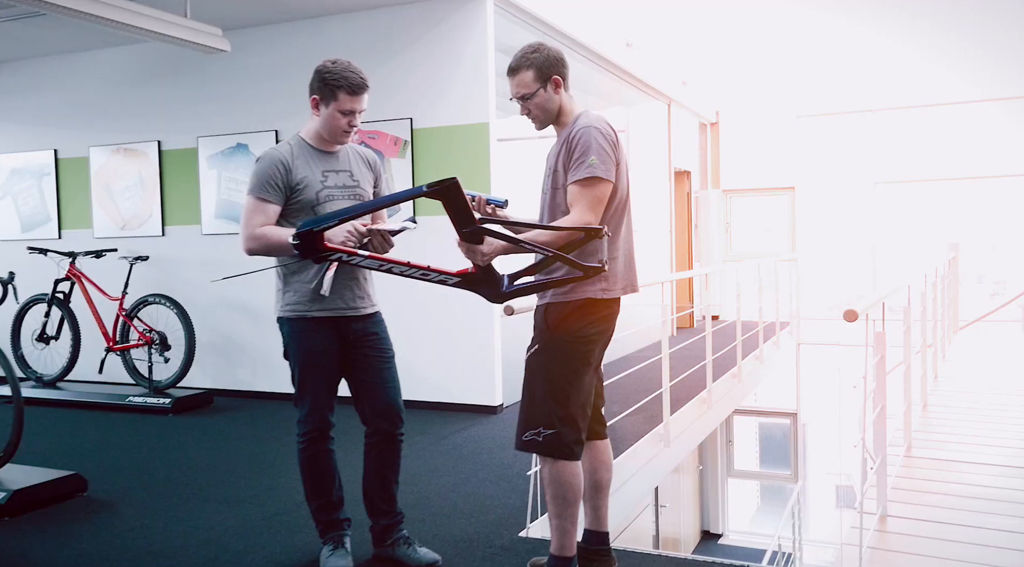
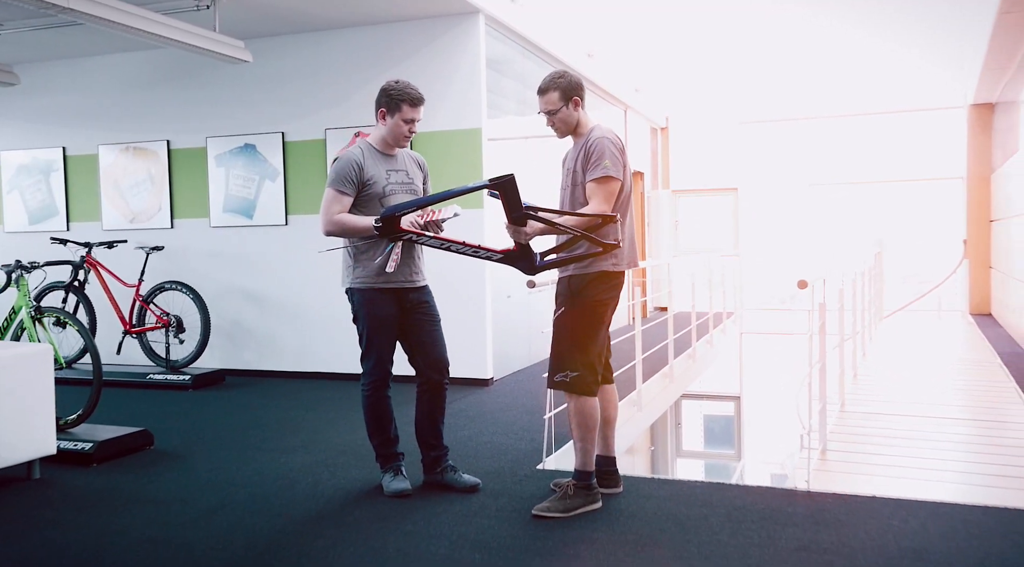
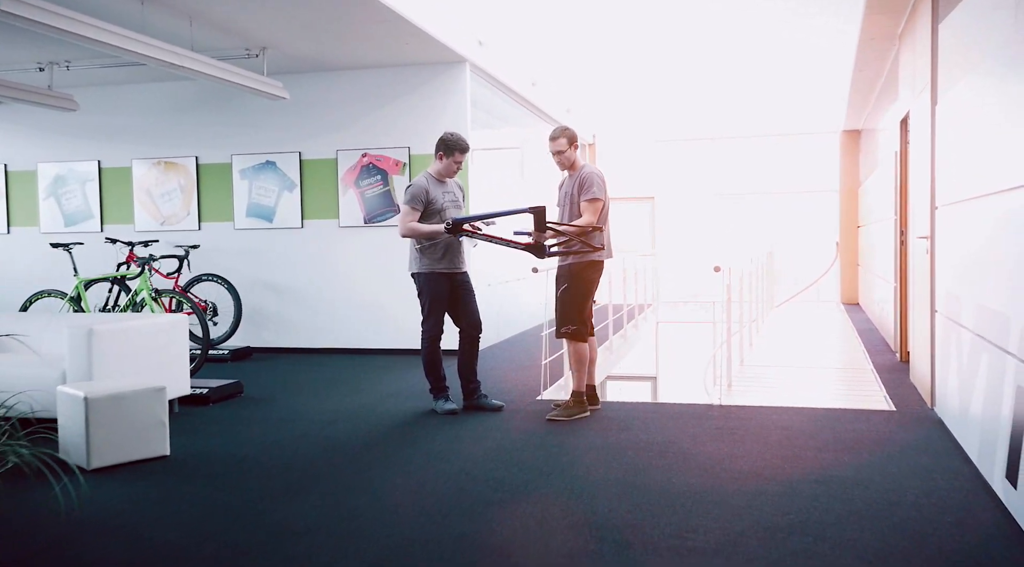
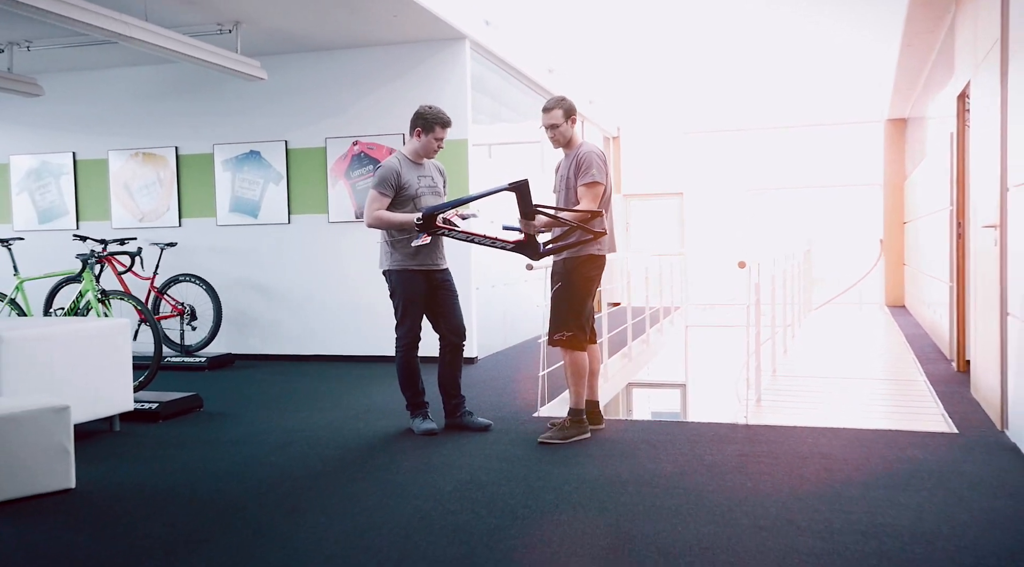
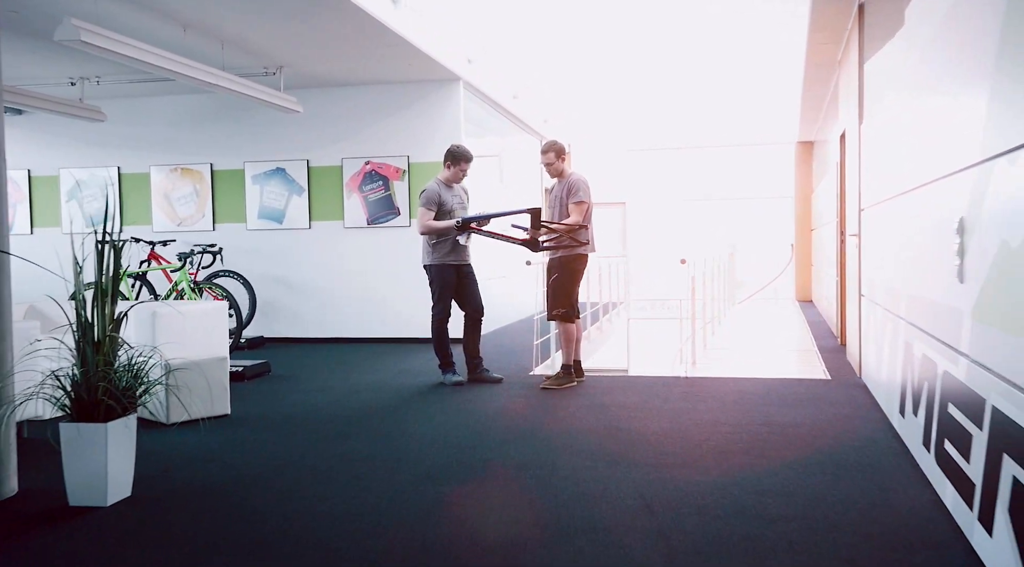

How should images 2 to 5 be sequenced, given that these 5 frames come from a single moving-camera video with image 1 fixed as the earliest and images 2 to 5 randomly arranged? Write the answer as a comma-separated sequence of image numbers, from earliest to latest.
2, 4, 3, 5
